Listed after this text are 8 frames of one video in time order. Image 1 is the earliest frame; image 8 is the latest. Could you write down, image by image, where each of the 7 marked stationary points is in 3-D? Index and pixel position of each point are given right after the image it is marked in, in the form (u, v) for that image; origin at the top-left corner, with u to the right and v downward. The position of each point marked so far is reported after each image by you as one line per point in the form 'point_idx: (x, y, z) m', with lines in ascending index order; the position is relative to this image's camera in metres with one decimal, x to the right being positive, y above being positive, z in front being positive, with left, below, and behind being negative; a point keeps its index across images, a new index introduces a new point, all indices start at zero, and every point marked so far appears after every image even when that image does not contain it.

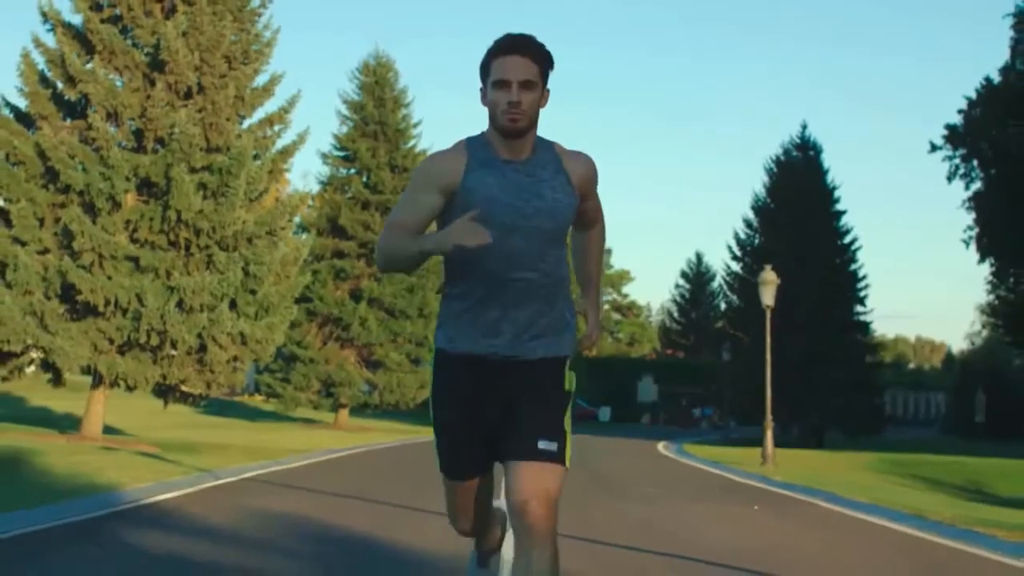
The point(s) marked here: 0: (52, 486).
0: (-5.5, -2.4, +16.7) m
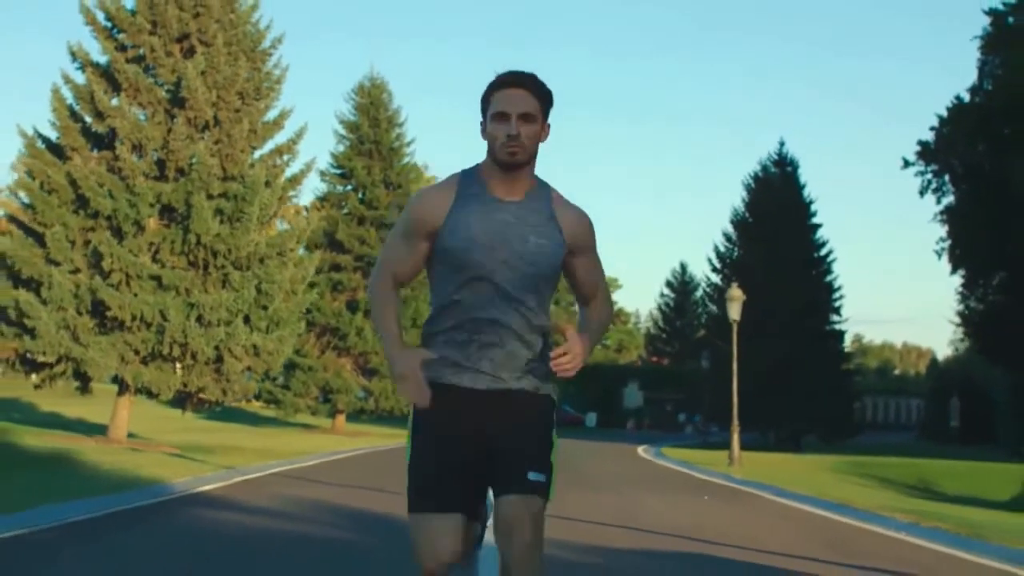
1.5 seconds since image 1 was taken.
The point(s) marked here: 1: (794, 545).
0: (-5.7, -2.7, +19.4) m
1: (+3.0, -2.6, +14.3) m
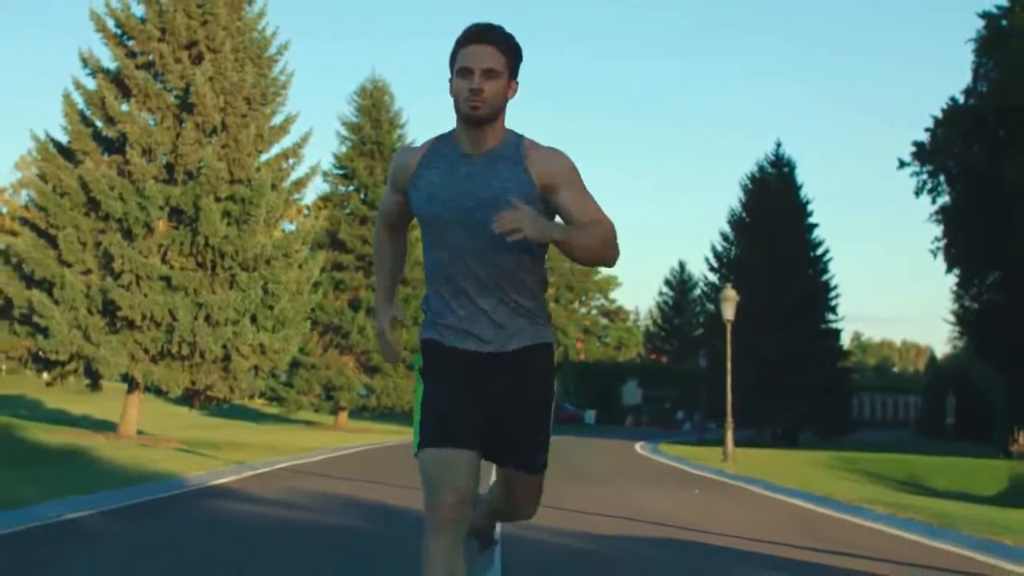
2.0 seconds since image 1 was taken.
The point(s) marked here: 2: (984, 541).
0: (-5.7, -2.7, +20.3) m
1: (+3.0, -2.6, +15.1) m
2: (+4.7, -2.5, +13.9) m
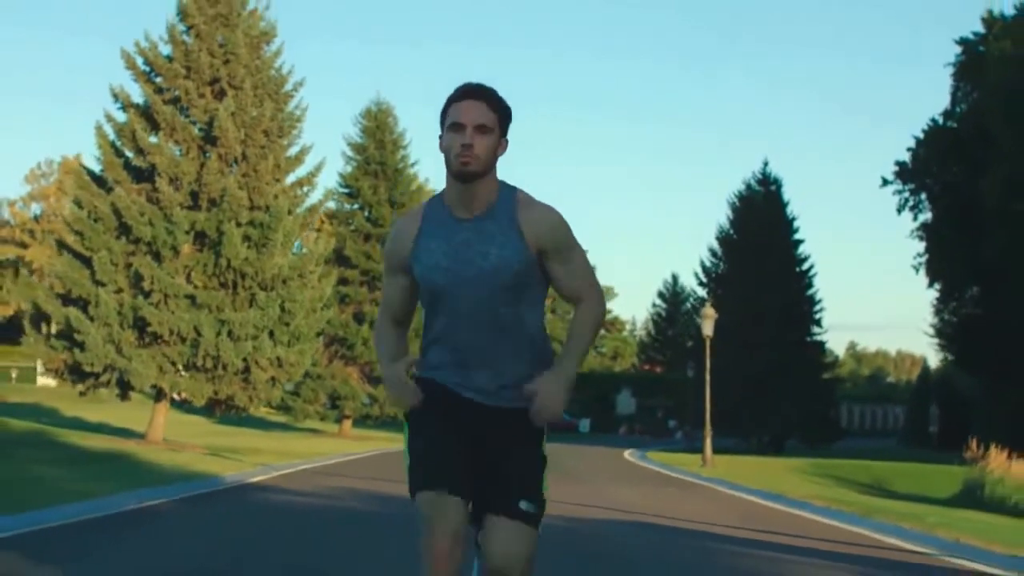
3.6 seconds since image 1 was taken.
0: (-5.8, -3.1, +23.1) m
1: (+2.9, -3.0, +18.0) m
2: (+4.7, -2.9, +16.7) m
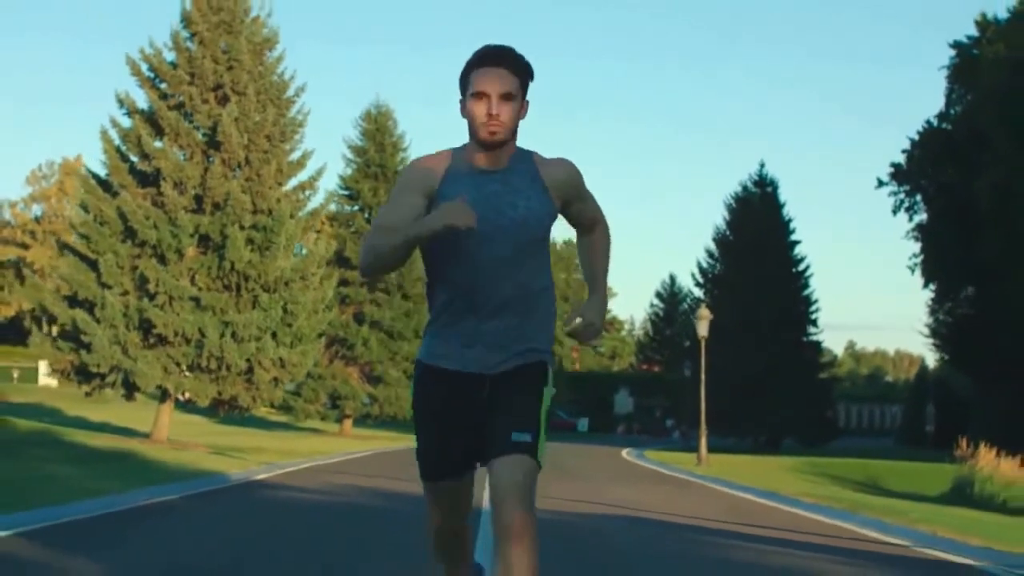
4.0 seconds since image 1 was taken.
0: (-5.8, -3.2, +23.7) m
1: (+2.9, -3.1, +18.6) m
2: (+4.6, -2.9, +17.4) m
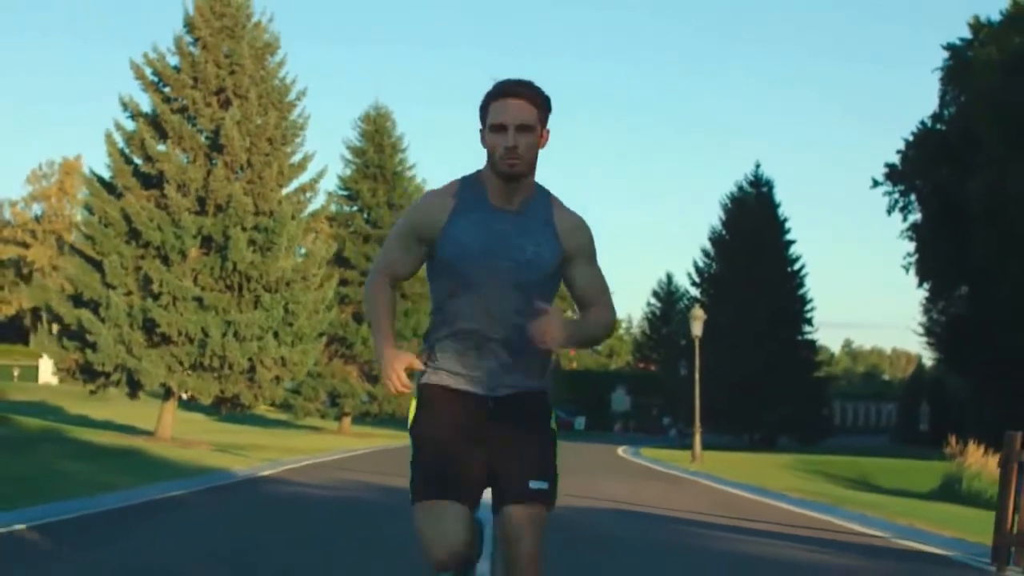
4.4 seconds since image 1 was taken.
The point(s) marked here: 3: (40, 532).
0: (-5.8, -3.2, +24.4) m
1: (+2.8, -3.1, +19.3) m
2: (+4.6, -3.0, +18.0) m
3: (-5.4, -2.8, +15.9) m
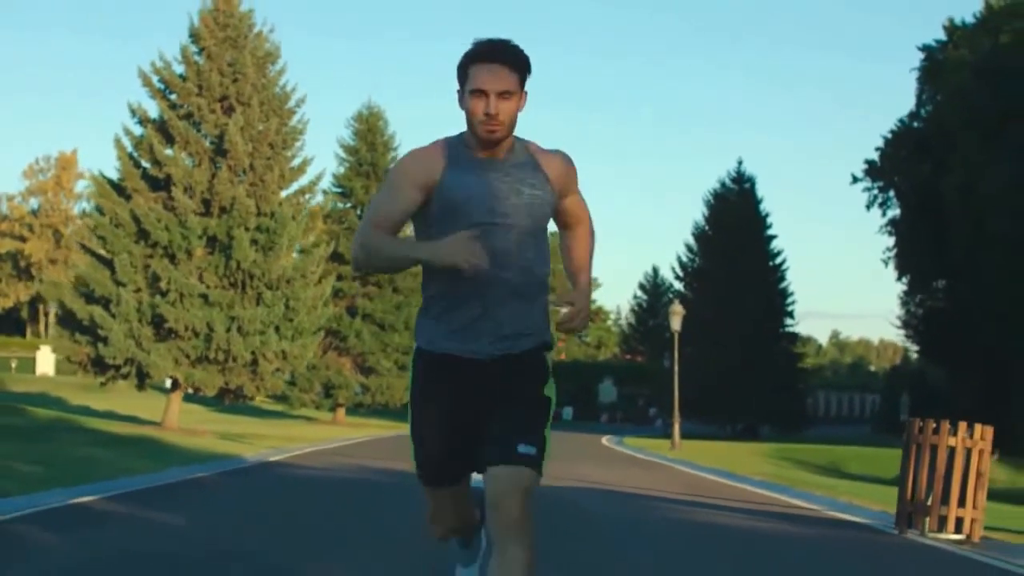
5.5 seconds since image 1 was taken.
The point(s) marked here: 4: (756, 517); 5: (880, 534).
0: (-6.1, -3.2, +26.4) m
1: (+2.6, -3.1, +21.3) m
2: (+4.4, -3.0, +20.1) m
3: (-5.6, -2.9, +17.9) m
4: (+2.9, -2.7, +16.2) m
5: (+4.0, -2.7, +15.0) m
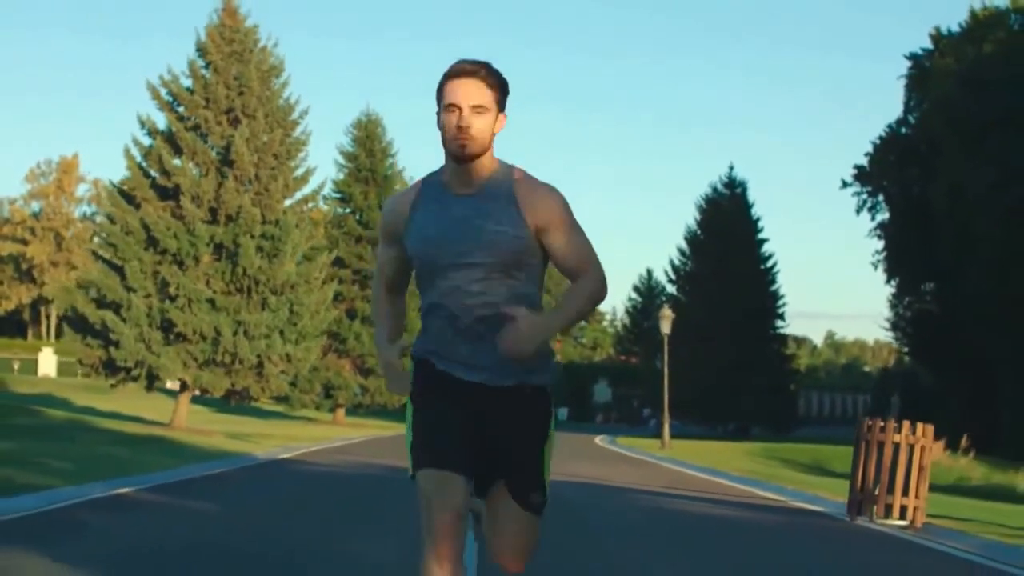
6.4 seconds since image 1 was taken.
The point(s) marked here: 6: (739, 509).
0: (-6.2, -3.3, +27.9) m
1: (+2.6, -3.3, +22.8) m
2: (+4.3, -3.1, +21.6) m
3: (-5.7, -3.0, +19.3) m
4: (+2.8, -2.9, +17.6) m
5: (+4.0, -2.8, +16.5) m
6: (+2.9, -2.9, +17.9) m
